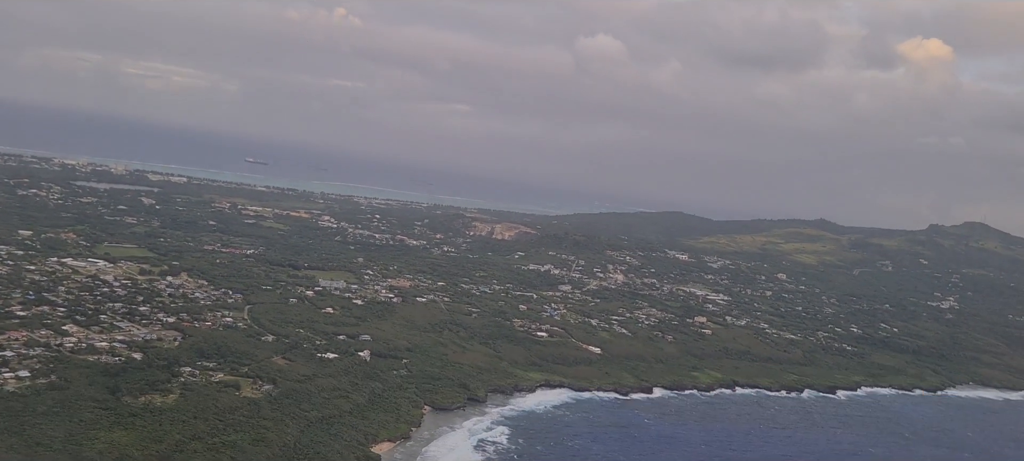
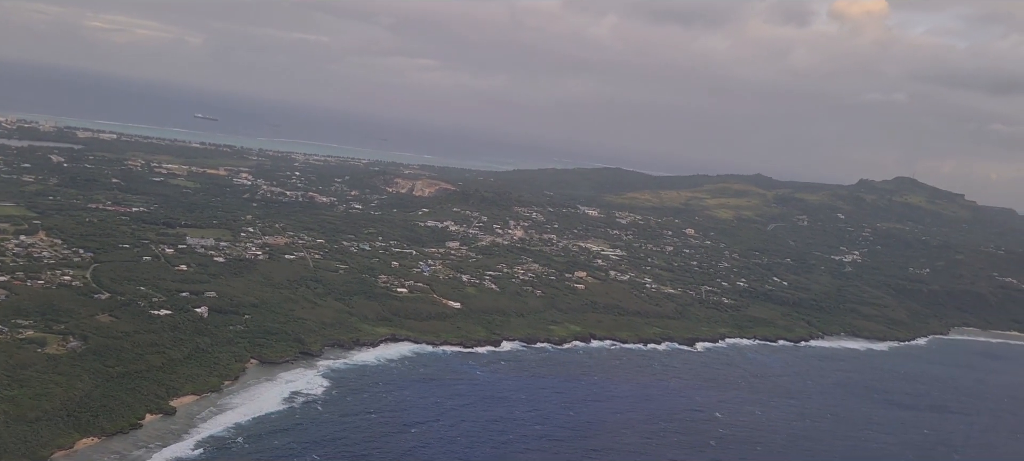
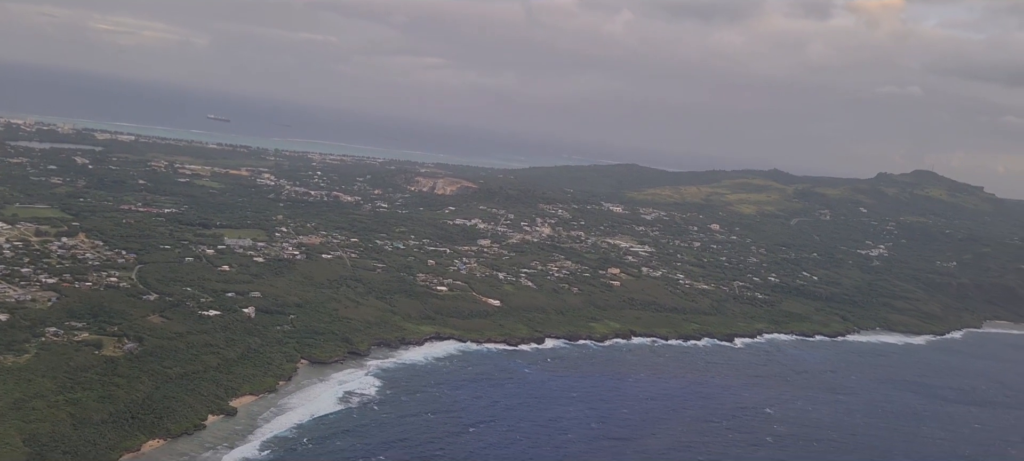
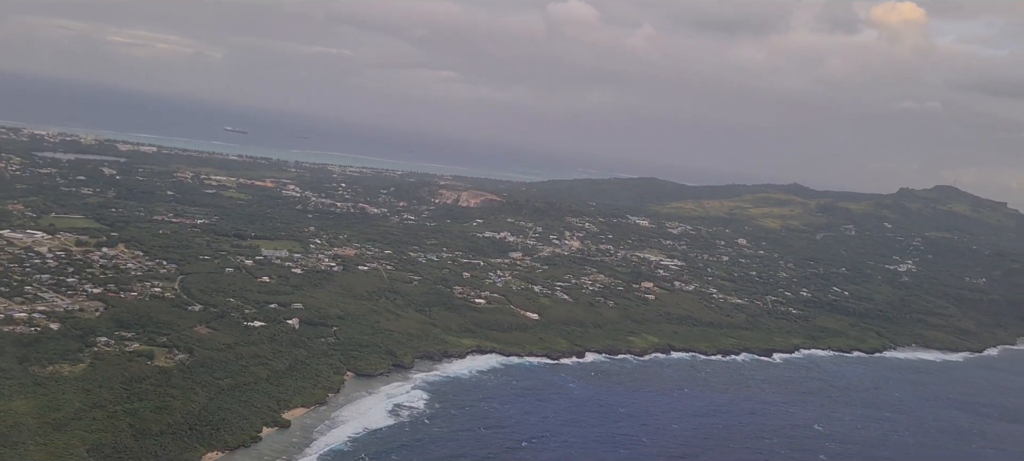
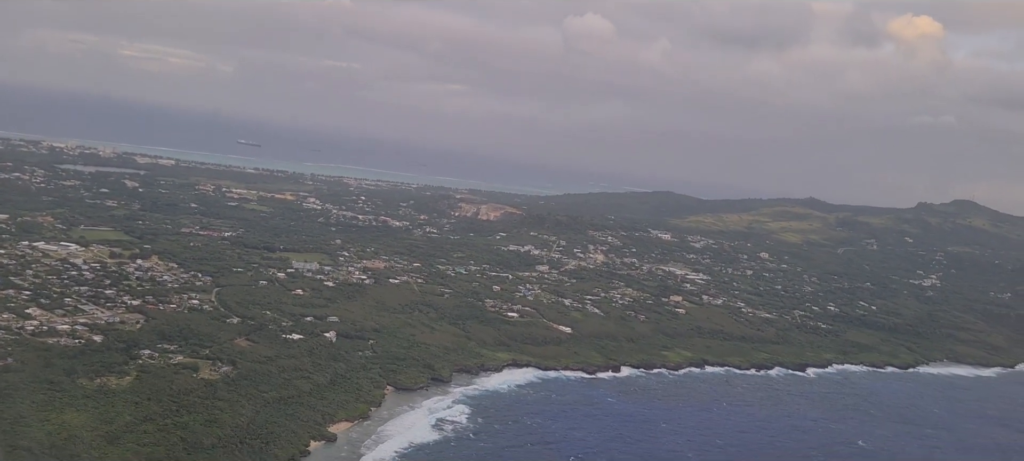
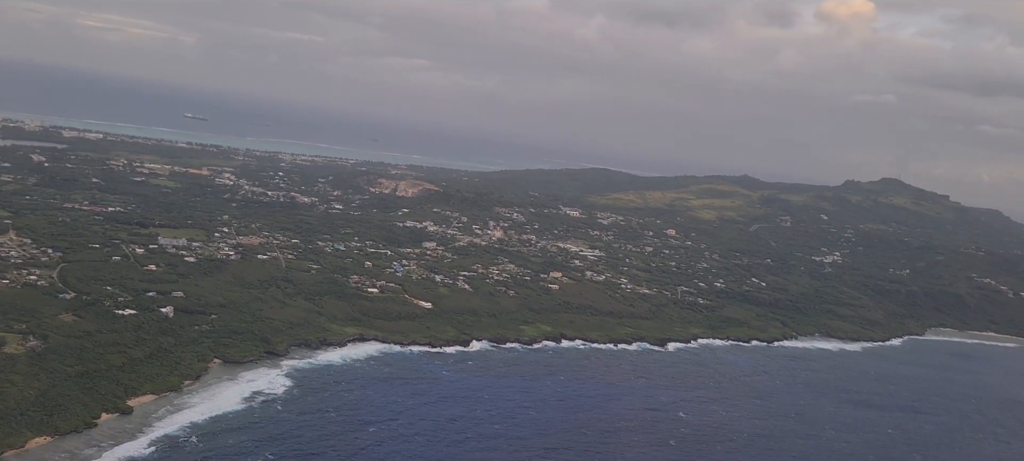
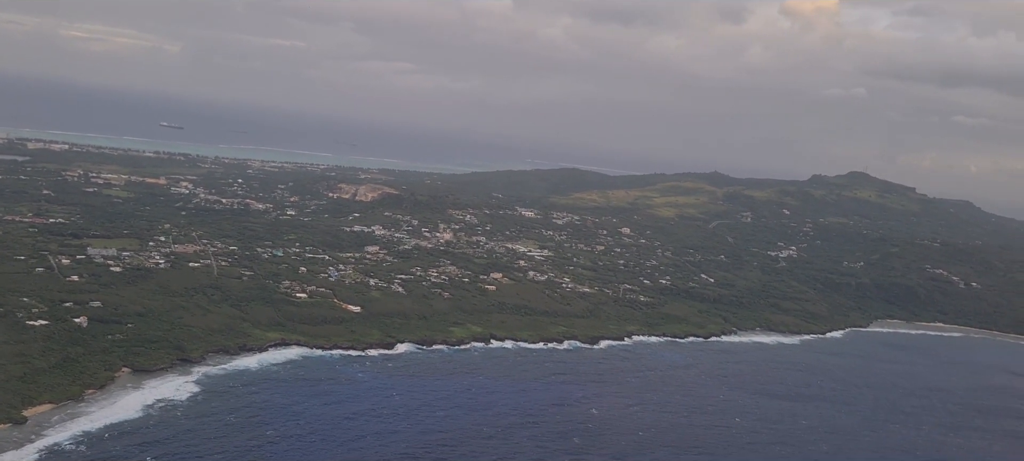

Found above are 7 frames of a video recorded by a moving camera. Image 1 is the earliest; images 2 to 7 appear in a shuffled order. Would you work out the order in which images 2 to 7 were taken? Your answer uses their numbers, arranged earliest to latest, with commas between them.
5, 4, 3, 2, 6, 7
